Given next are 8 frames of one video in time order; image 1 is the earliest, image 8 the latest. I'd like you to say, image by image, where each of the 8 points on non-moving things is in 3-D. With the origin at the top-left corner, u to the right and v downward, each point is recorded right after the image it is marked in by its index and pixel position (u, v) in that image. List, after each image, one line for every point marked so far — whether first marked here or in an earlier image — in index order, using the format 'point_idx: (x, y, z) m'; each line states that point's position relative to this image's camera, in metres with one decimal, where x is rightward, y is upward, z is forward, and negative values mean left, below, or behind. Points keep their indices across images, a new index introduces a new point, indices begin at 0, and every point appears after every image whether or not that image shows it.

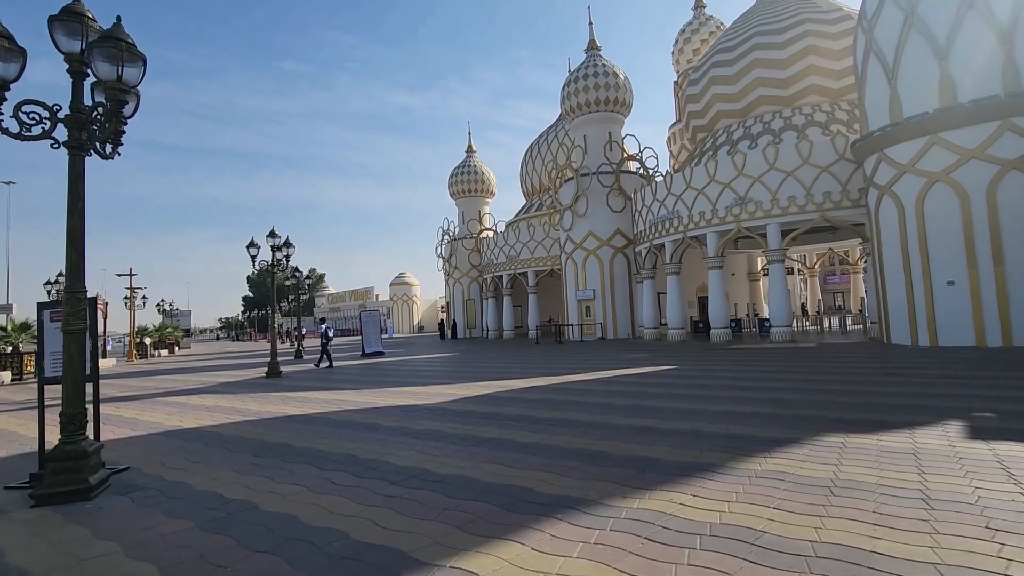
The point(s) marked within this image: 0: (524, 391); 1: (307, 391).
0: (+0.2, -1.5, +7.5) m
1: (-3.5, -1.7, +8.8) m
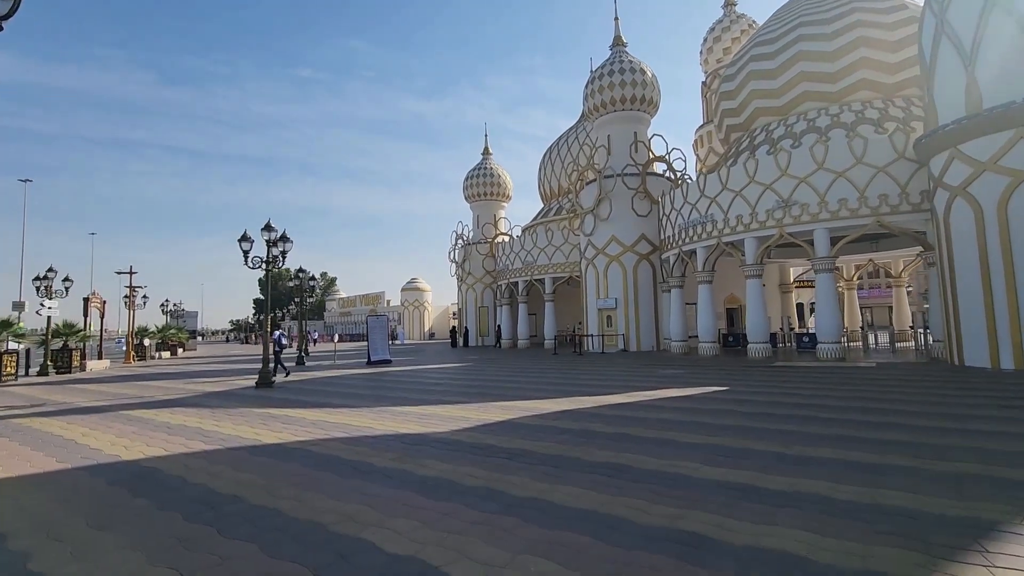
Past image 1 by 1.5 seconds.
0: (+0.5, -1.5, +6.1) m
1: (-3.1, -1.7, +7.5) m
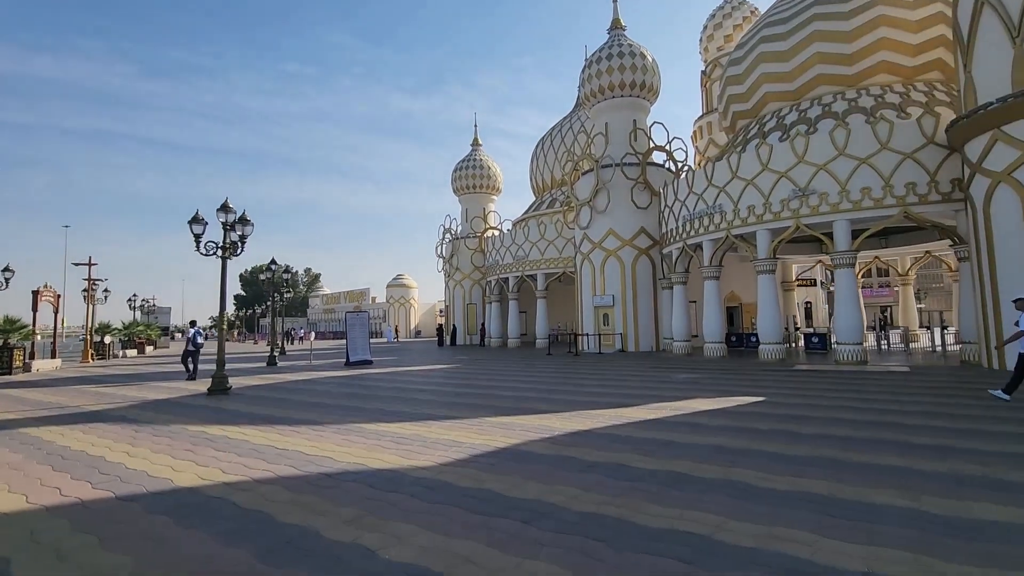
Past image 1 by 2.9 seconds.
0: (+0.5, -1.4, +4.8) m
1: (-3.1, -1.6, +6.1) m
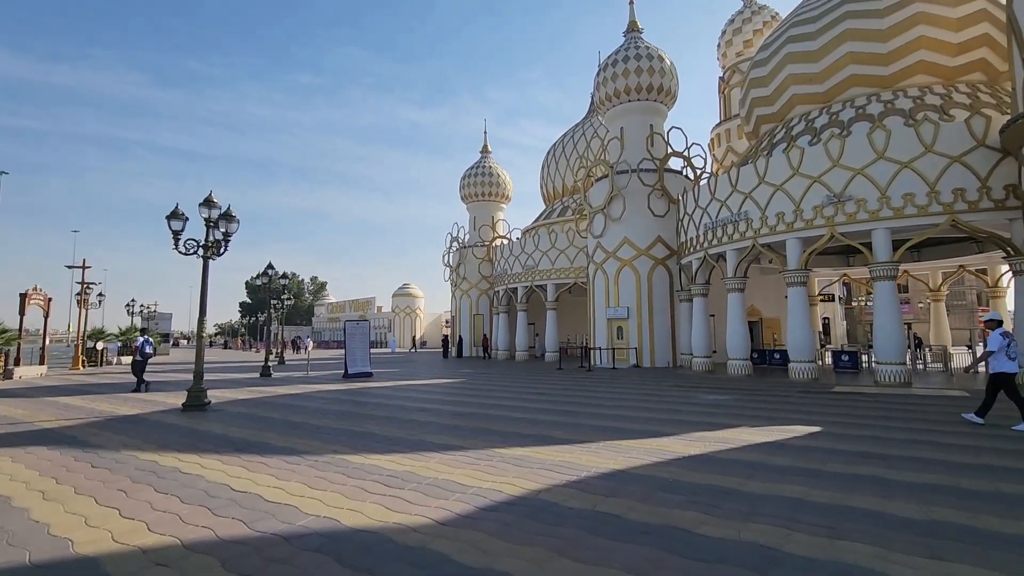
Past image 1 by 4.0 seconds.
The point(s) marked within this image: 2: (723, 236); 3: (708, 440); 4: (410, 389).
0: (+0.6, -1.4, +3.8) m
1: (-3.0, -1.6, +5.1) m
2: (+6.3, +1.5, +15.7) m
3: (+2.0, -1.6, +5.5) m
4: (-2.5, -2.4, +12.7) m
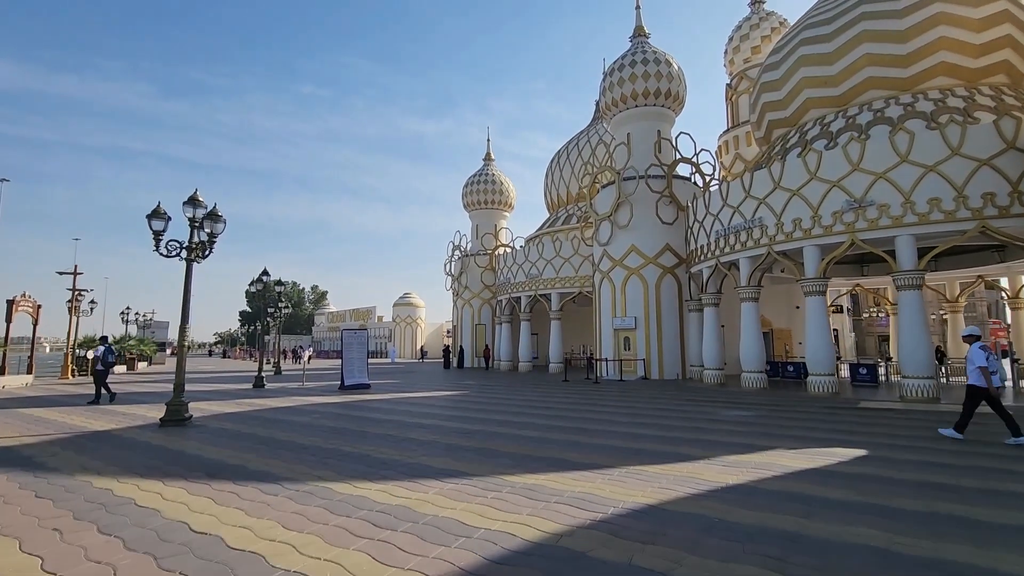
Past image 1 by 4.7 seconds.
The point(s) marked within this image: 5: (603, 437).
0: (+0.7, -1.4, +3.1) m
1: (-2.9, -1.6, +4.5) m
2: (+6.4, +1.3, +15.1) m
3: (+2.1, -1.6, +4.8) m
4: (-2.4, -2.6, +12.1) m
5: (+1.2, -1.9, +6.7) m
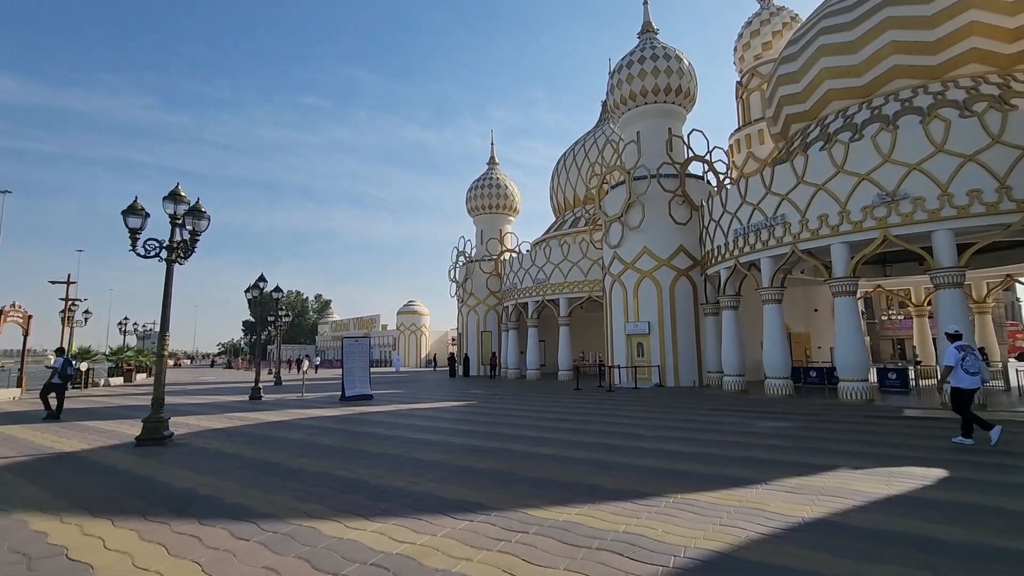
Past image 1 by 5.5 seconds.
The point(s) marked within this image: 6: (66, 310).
0: (+0.9, -1.3, +2.4) m
1: (-2.7, -1.6, +3.7) m
2: (+6.6, +1.2, +14.3) m
3: (+2.3, -1.6, +4.1) m
4: (-2.1, -2.7, +11.3) m
5: (+1.4, -1.9, +5.9) m
6: (-16.6, -0.8, +19.7) m
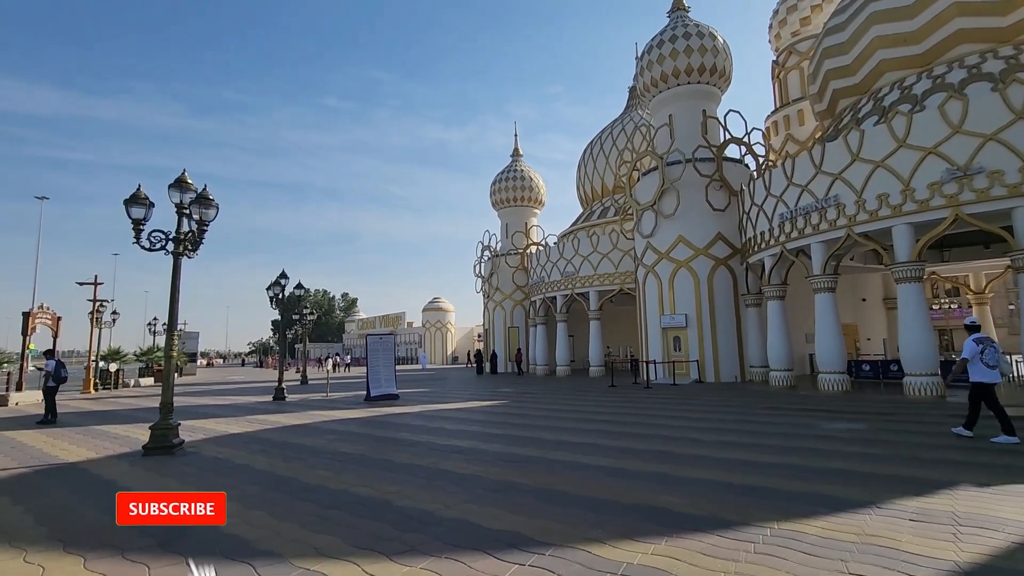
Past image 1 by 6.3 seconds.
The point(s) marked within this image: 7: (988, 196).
0: (+1.2, -1.2, +1.6) m
1: (-2.4, -1.5, +3.1) m
2: (+7.4, +1.5, +13.2) m
3: (+2.6, -1.4, +3.2) m
4: (-1.4, -2.6, +10.7) m
5: (+1.8, -1.7, +5.1) m
6: (-15.6, -0.9, +19.7) m
7: (+9.2, +1.8, +10.1) m
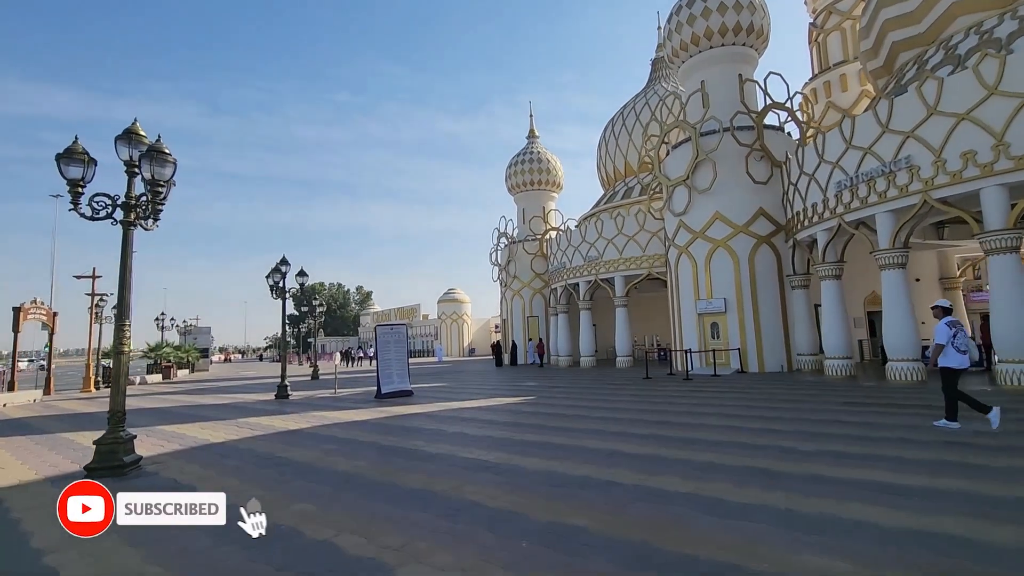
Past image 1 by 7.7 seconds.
0: (+1.4, -1.0, +0.2) m
1: (-2.1, -1.3, +1.9) m
2: (+7.9, +2.1, +11.6) m
3: (+2.9, -1.2, +1.8) m
4: (-0.9, -2.2, +9.4) m
5: (+2.1, -1.4, +3.7) m
6: (-14.8, -0.6, +18.8) m
7: (+9.6, +2.3, +8.5) m
